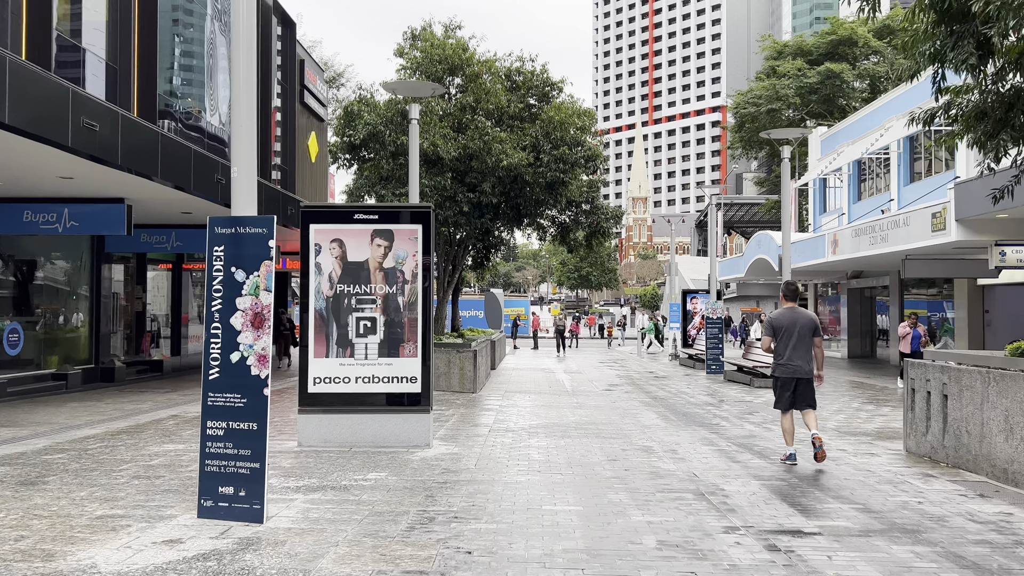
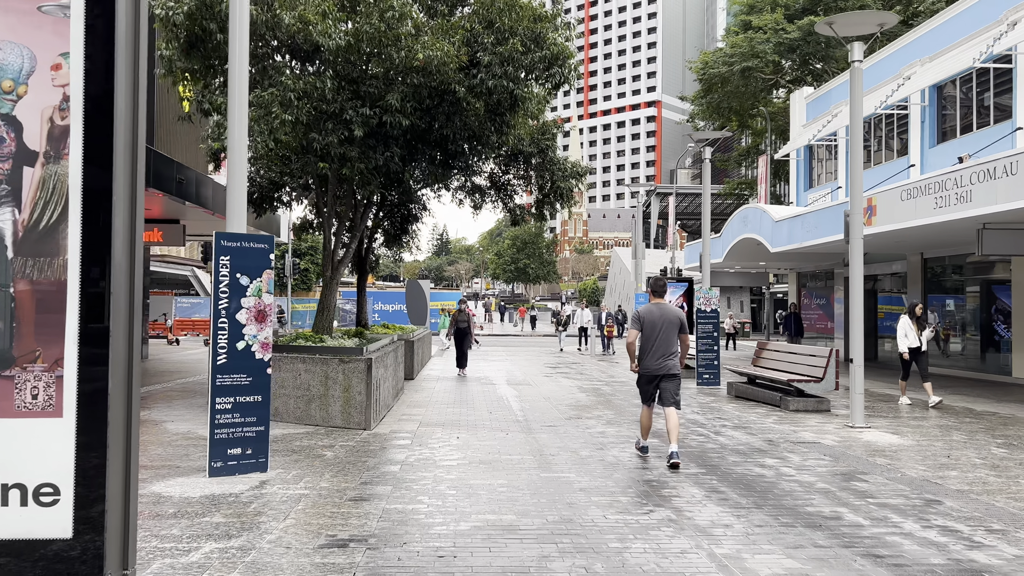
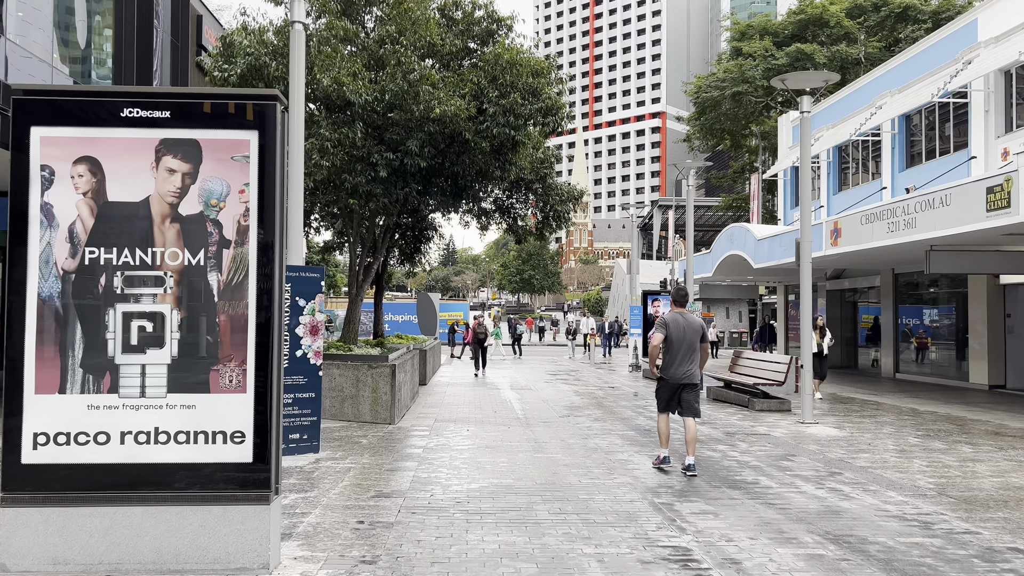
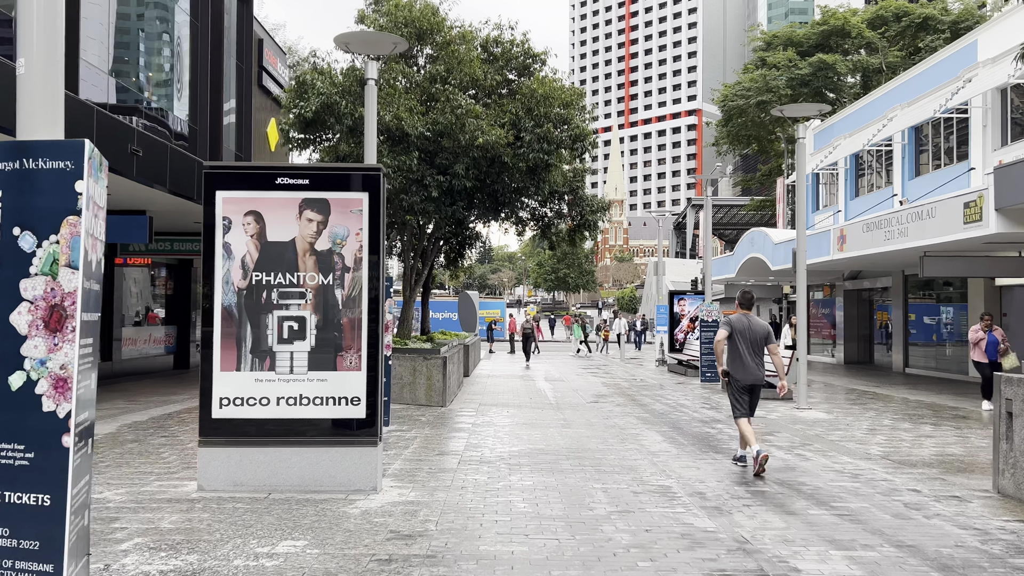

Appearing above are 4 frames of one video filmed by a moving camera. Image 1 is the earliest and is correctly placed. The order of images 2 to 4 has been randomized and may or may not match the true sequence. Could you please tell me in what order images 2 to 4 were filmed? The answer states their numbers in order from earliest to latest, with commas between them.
4, 3, 2
